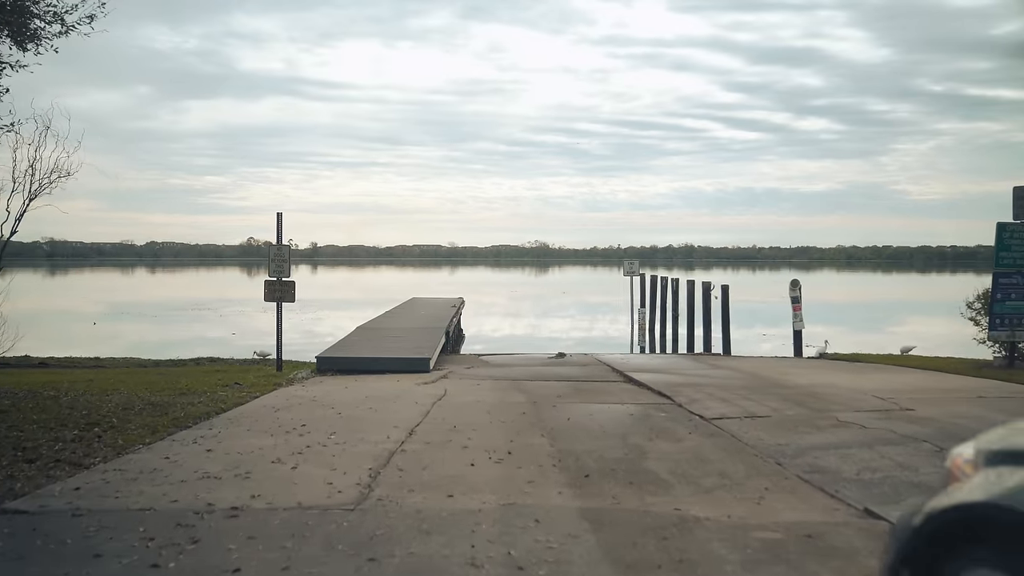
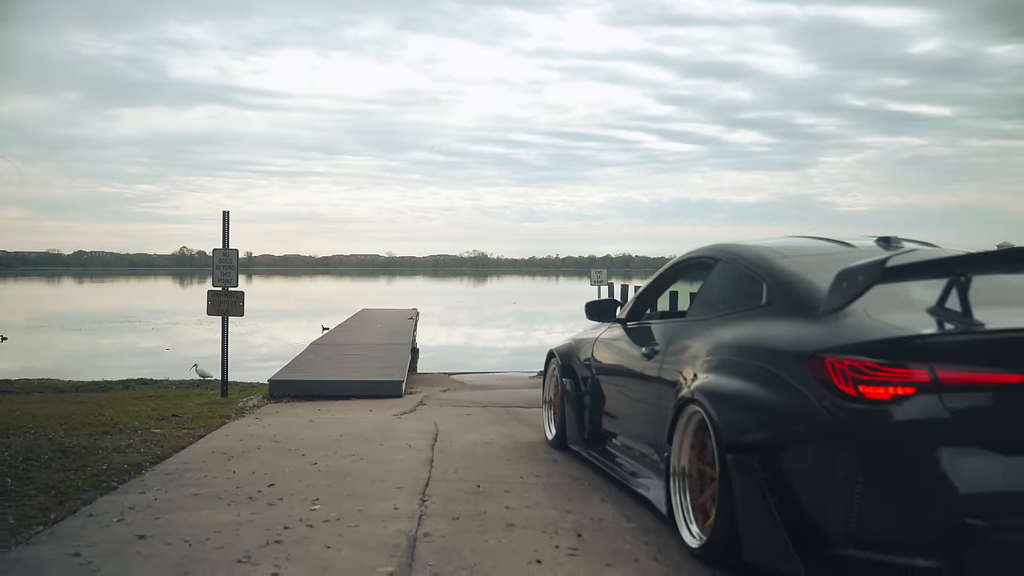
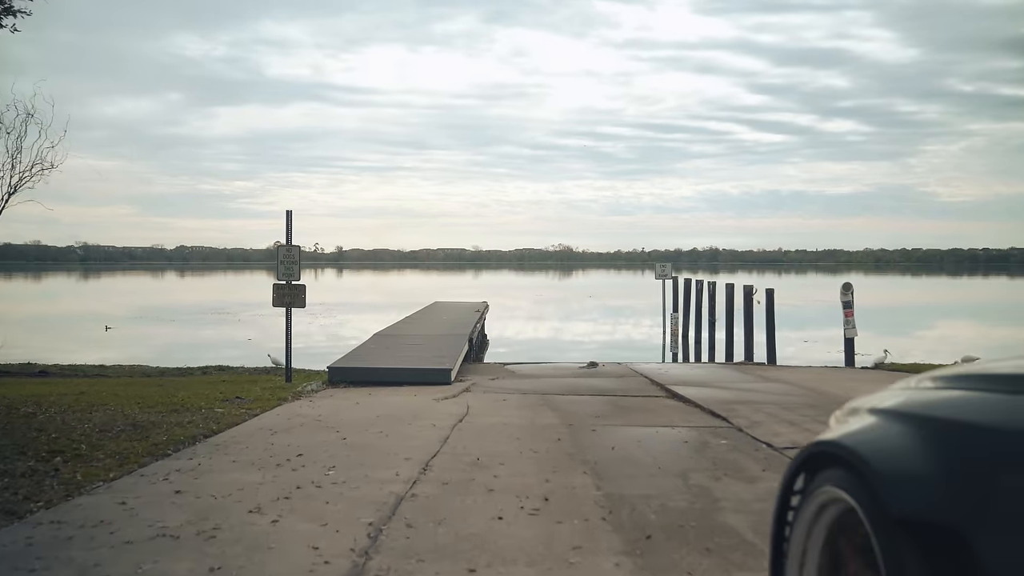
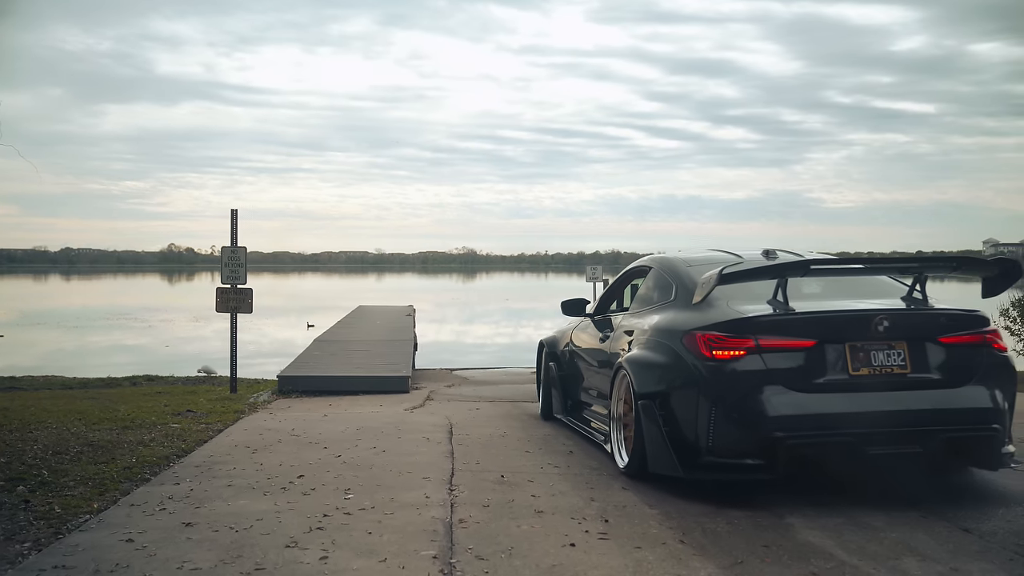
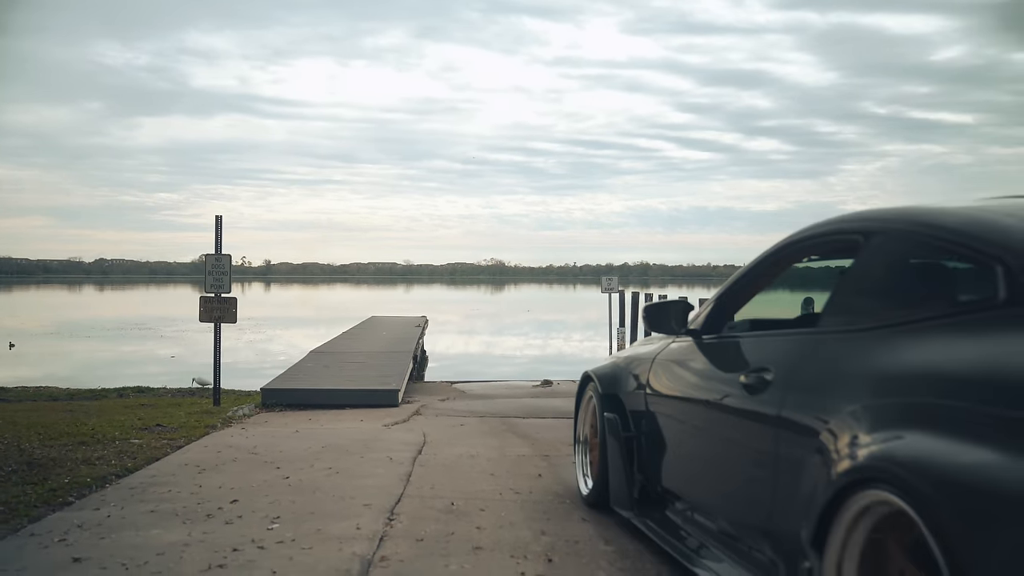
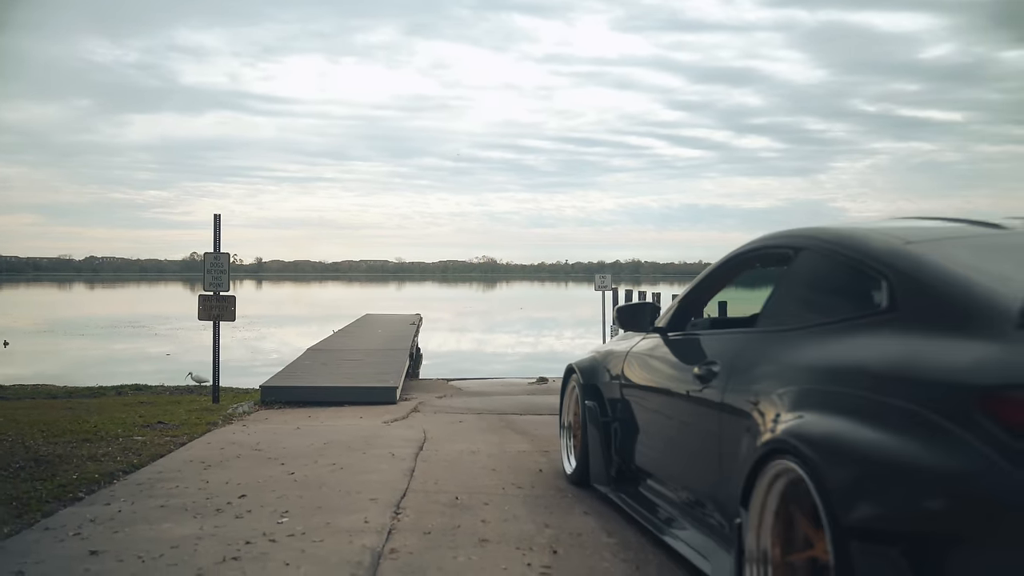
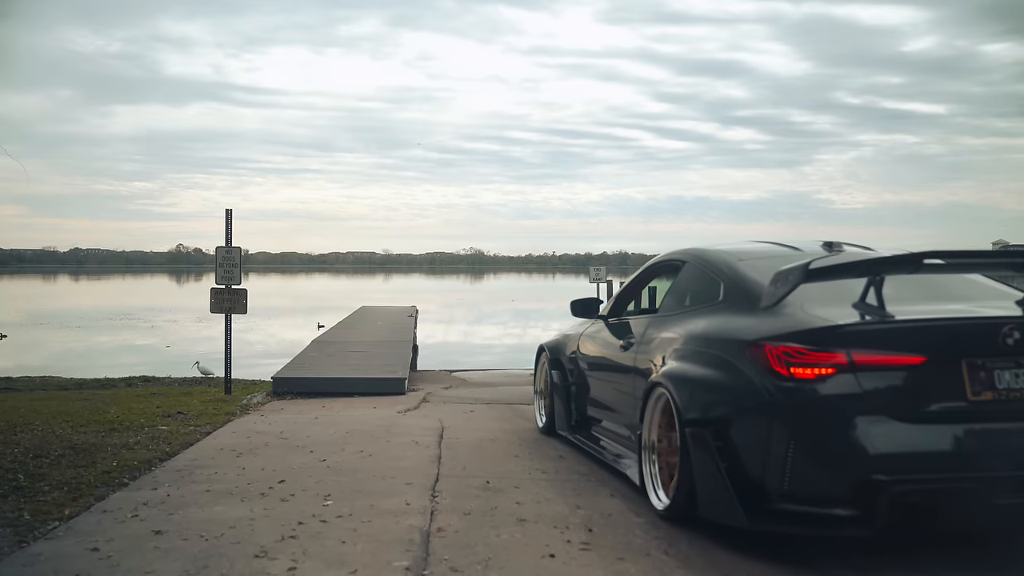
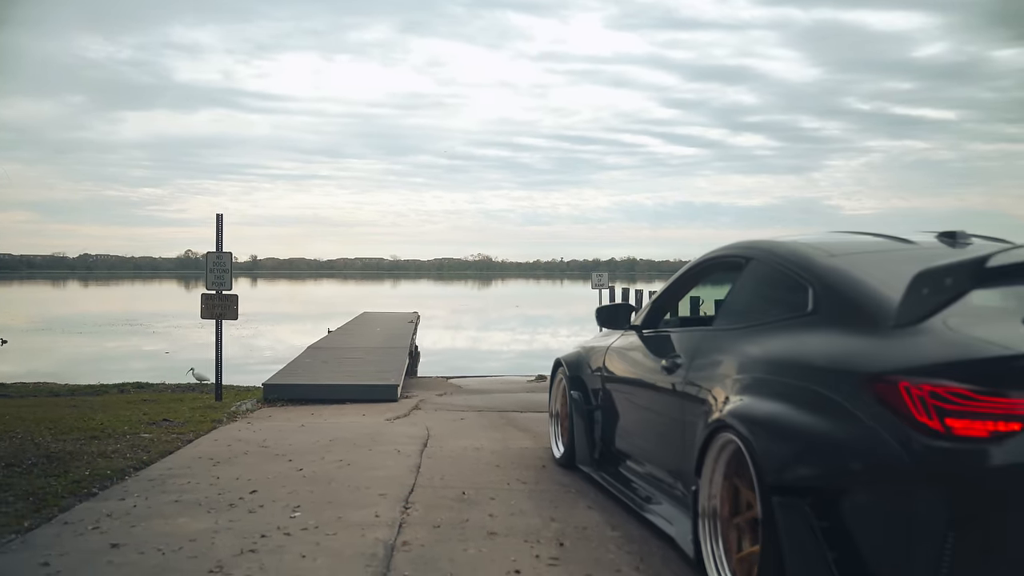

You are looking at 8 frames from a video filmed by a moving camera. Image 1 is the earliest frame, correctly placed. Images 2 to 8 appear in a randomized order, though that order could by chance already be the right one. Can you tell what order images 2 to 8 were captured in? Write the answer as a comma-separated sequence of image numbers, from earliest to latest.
3, 5, 6, 8, 2, 7, 4
